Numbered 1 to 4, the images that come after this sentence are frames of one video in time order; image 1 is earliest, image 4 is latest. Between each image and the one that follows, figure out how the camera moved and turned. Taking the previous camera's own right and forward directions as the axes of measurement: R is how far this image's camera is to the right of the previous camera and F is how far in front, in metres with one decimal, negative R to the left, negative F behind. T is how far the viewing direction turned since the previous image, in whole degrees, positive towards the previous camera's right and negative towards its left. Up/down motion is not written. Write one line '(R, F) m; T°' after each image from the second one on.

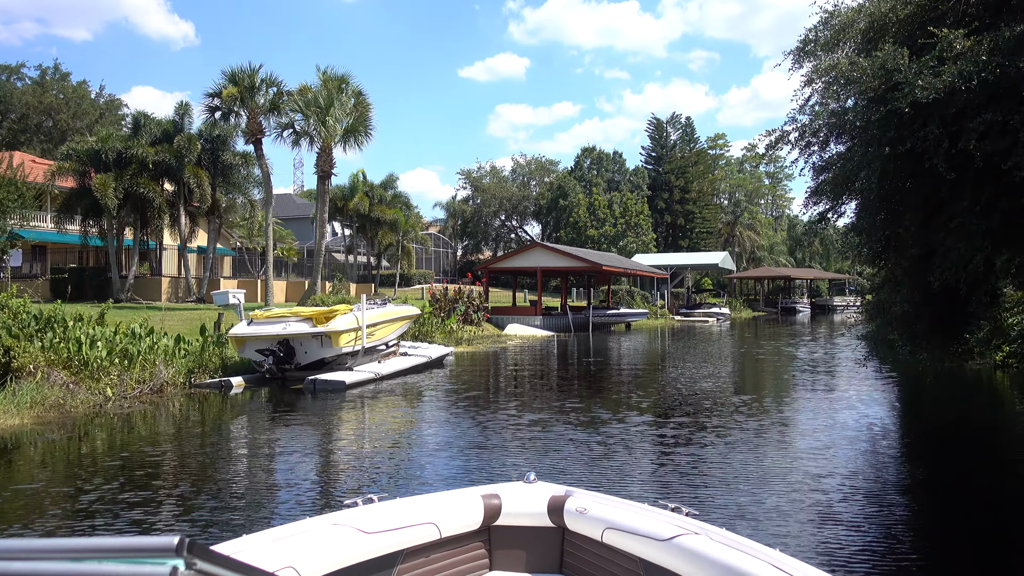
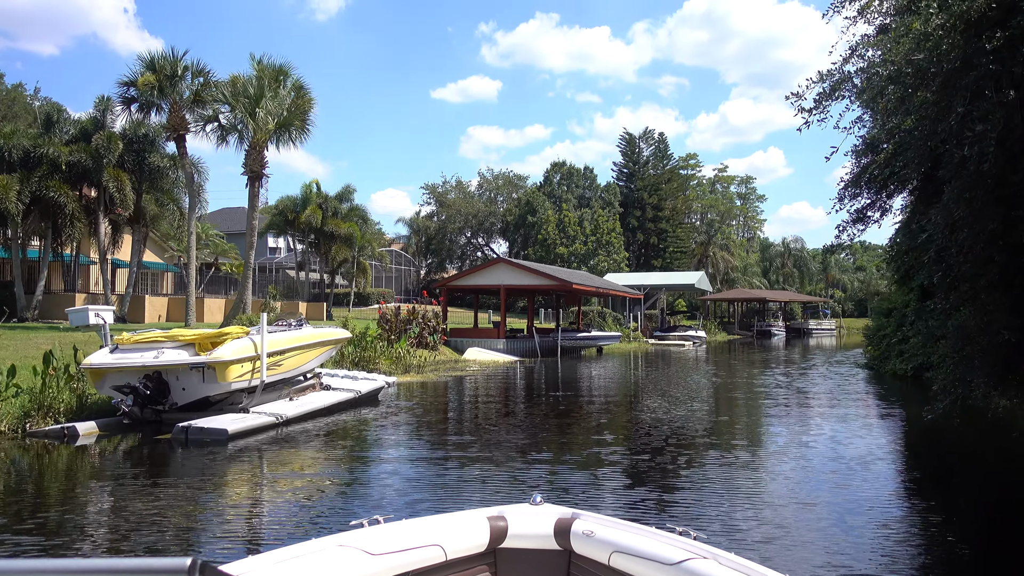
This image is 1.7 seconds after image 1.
(+0.3, +2.6) m; +2°
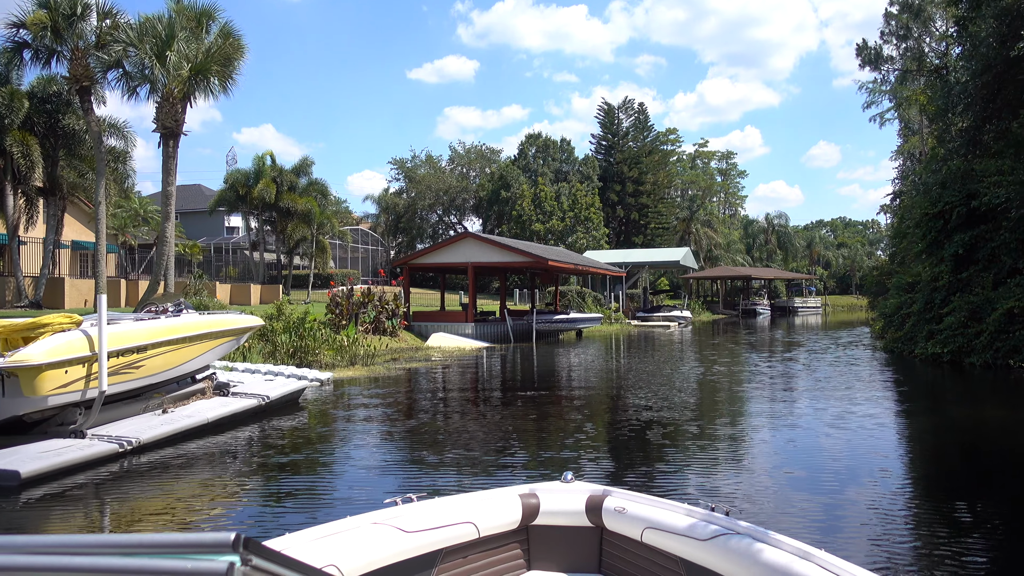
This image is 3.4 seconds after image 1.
(+0.3, +2.7) m; +2°
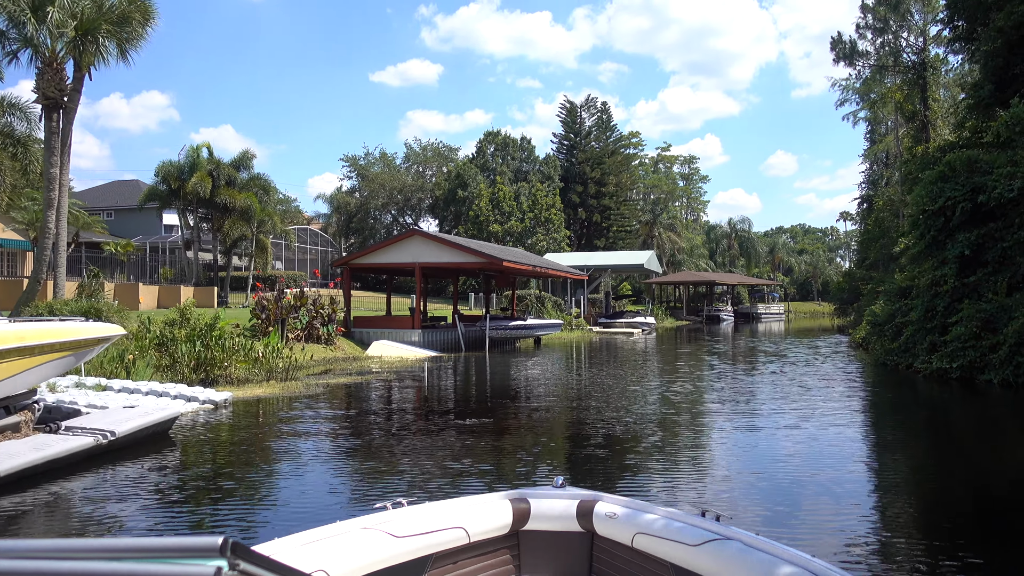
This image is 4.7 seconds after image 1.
(+0.3, +2.0) m; +3°
